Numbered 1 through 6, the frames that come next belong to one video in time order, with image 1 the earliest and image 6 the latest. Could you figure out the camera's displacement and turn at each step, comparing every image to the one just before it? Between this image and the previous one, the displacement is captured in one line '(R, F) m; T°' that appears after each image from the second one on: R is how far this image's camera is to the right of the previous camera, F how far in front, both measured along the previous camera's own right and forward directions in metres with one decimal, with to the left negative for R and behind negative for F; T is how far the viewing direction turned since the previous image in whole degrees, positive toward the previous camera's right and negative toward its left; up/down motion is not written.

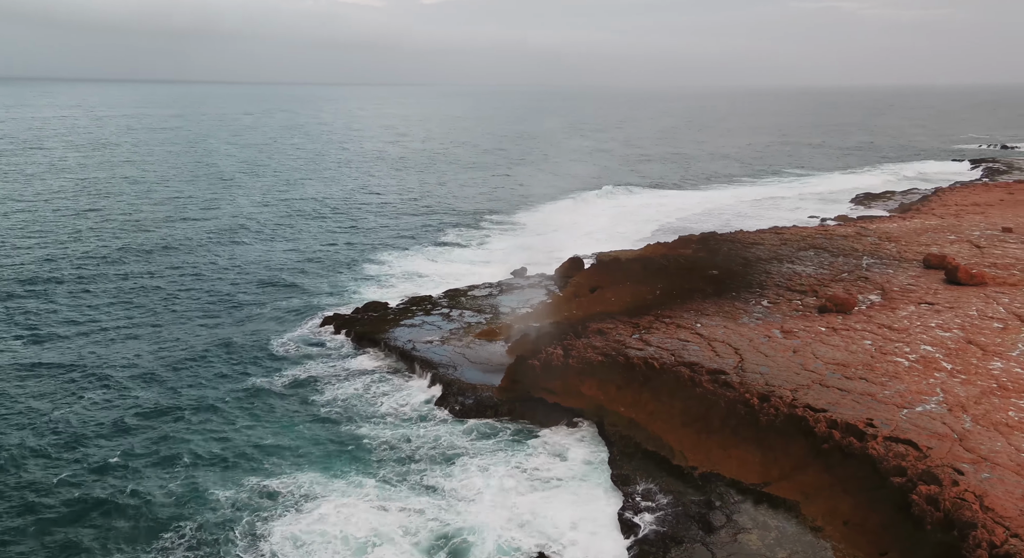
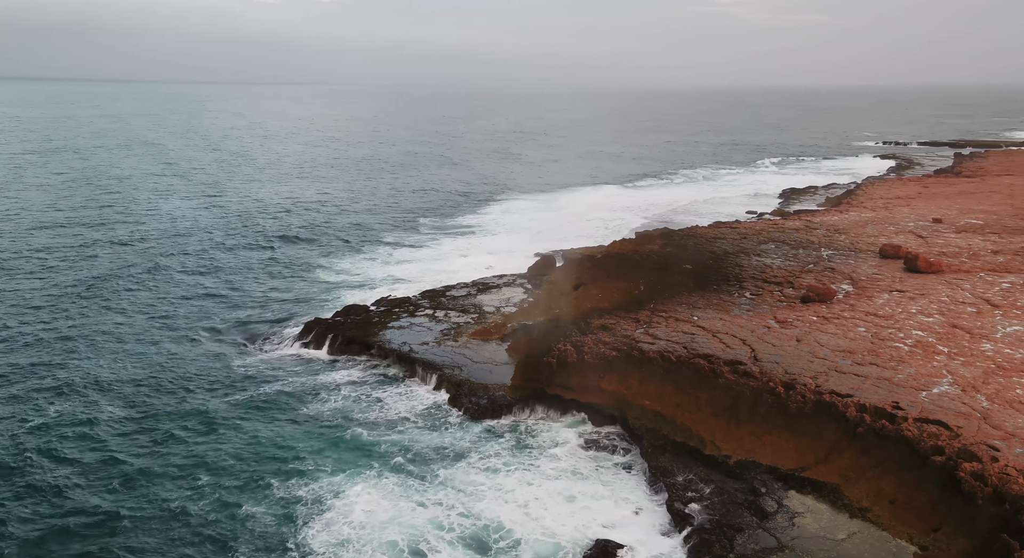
(-3.5, +0.3) m; +7°
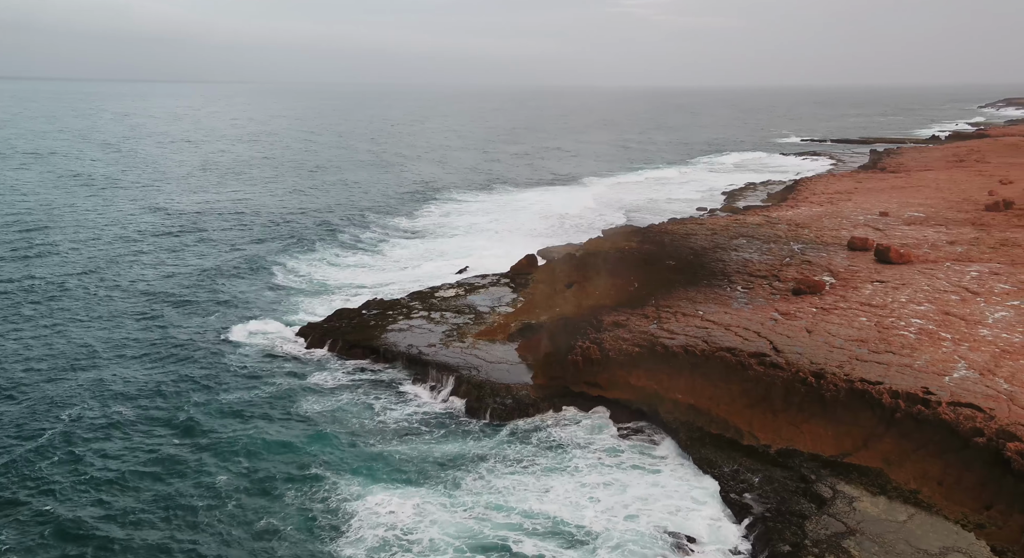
(-3.5, +0.4) m; +6°
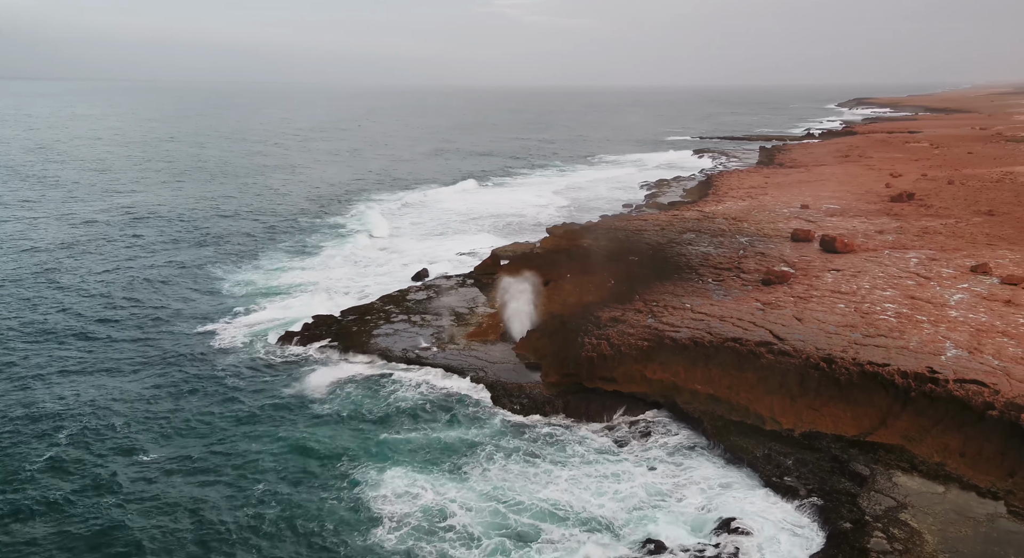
(-4.2, +0.4) m; +8°
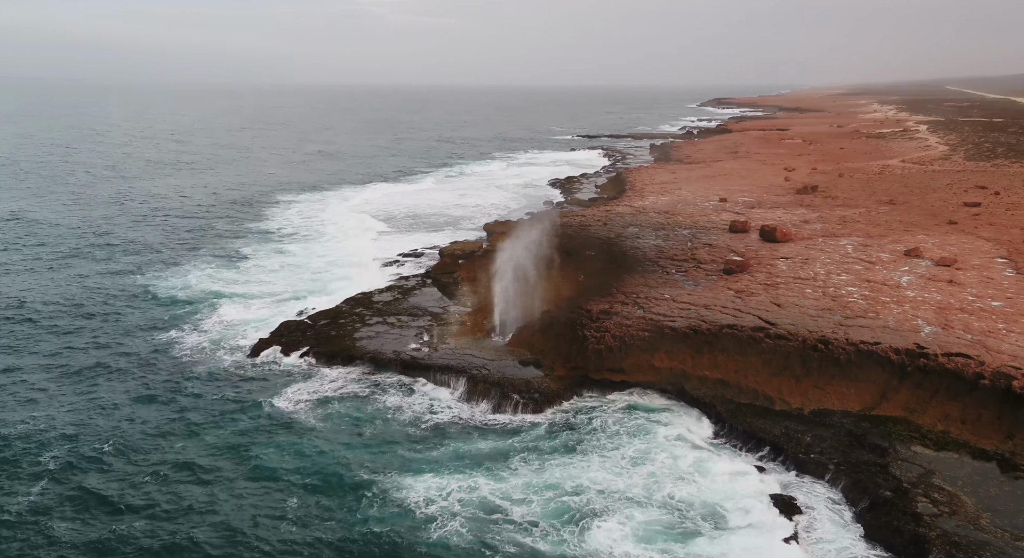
(-4.2, +0.4) m; +9°
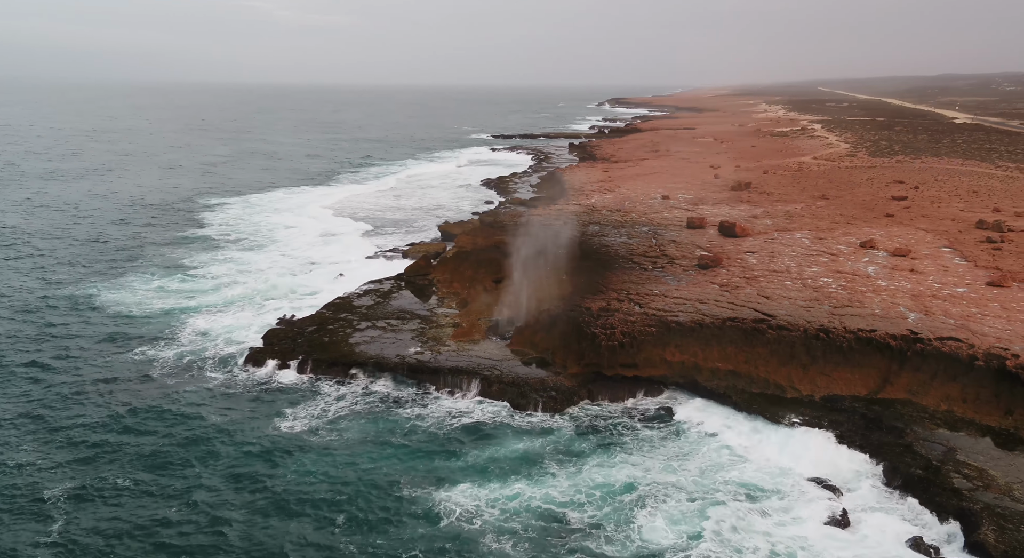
(-3.5, +0.3) m; +7°
